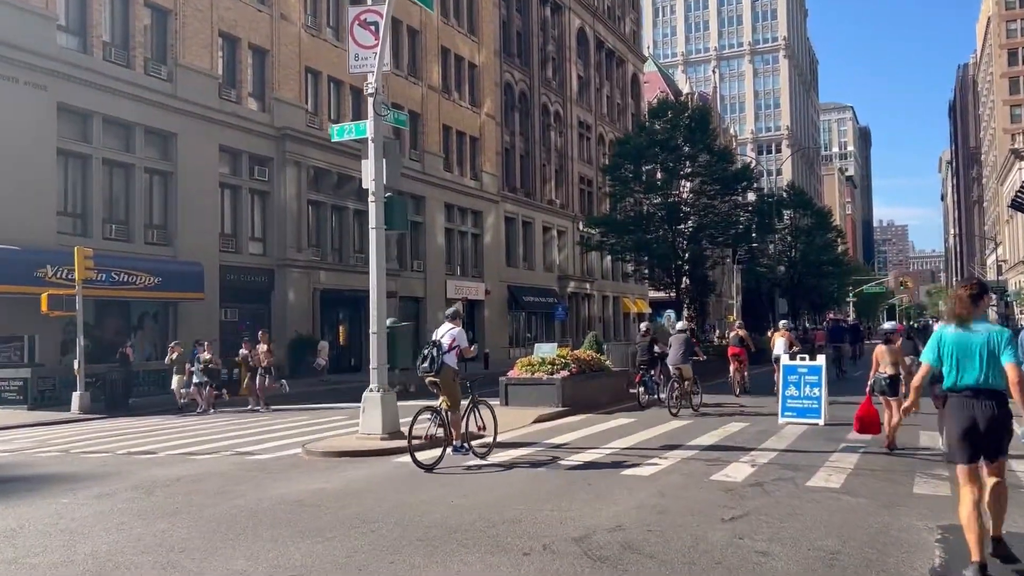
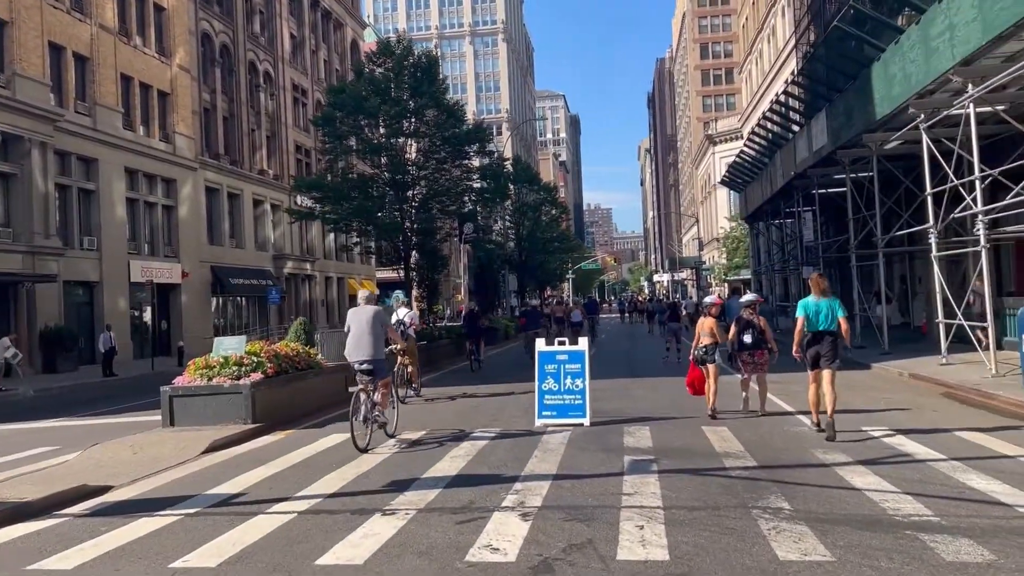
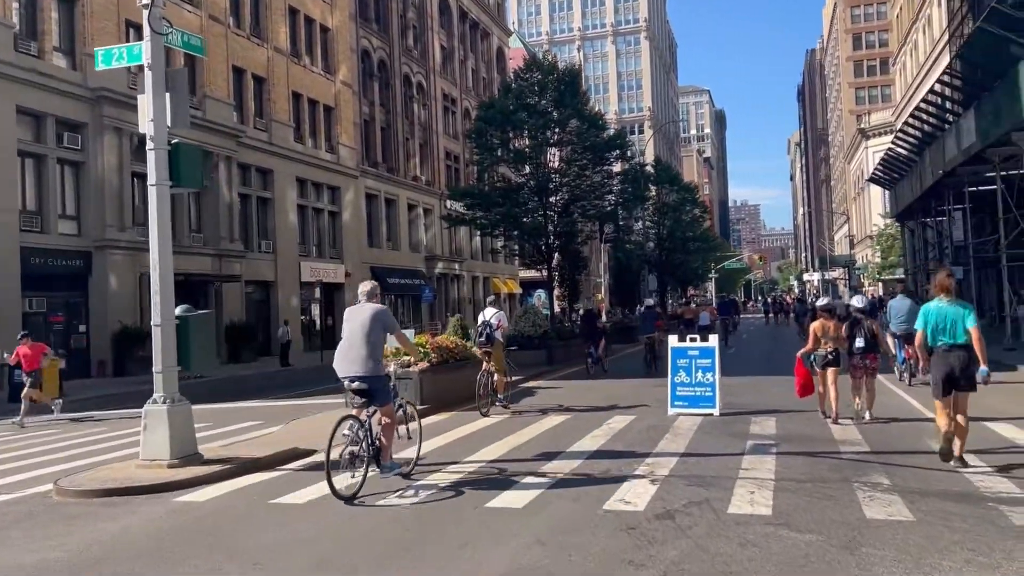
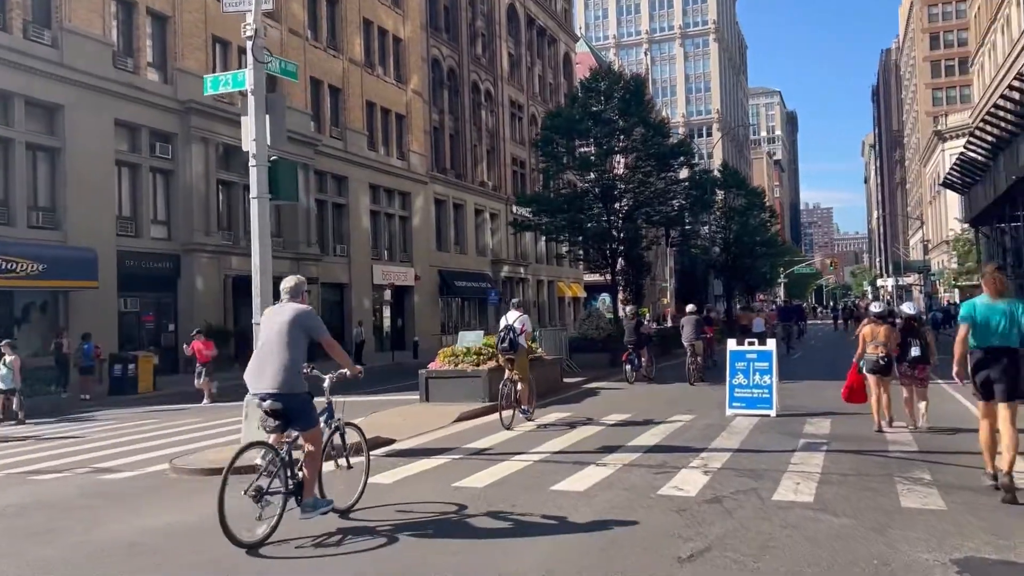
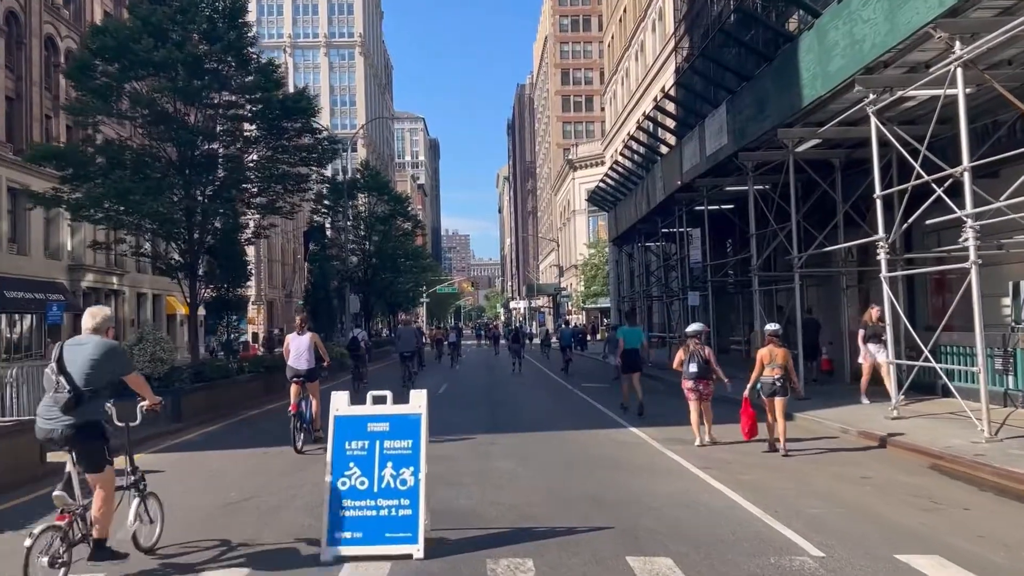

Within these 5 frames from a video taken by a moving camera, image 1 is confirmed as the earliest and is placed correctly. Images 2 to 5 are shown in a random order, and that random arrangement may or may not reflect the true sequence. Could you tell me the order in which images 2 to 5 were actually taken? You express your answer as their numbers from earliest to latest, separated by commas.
4, 3, 2, 5
